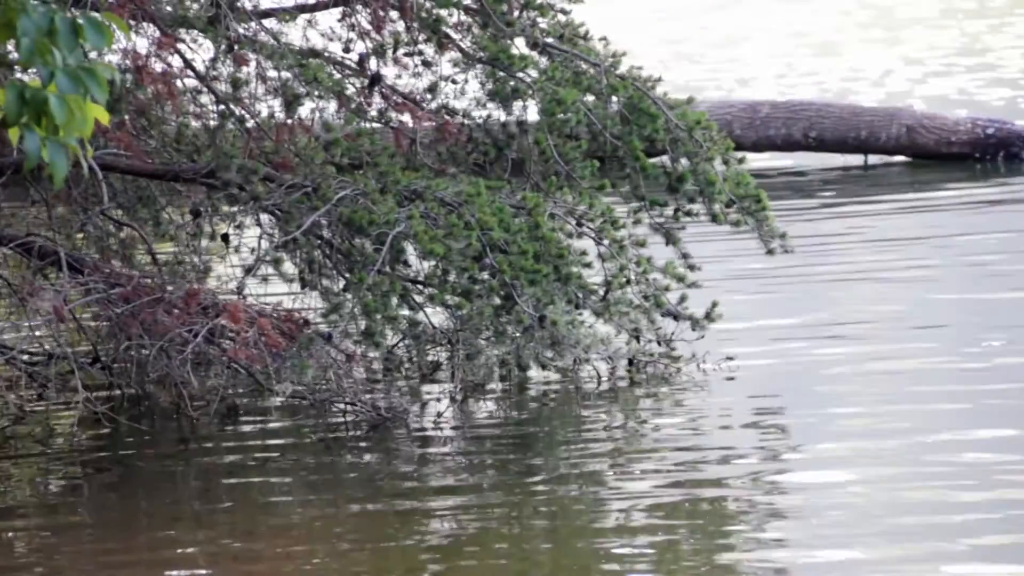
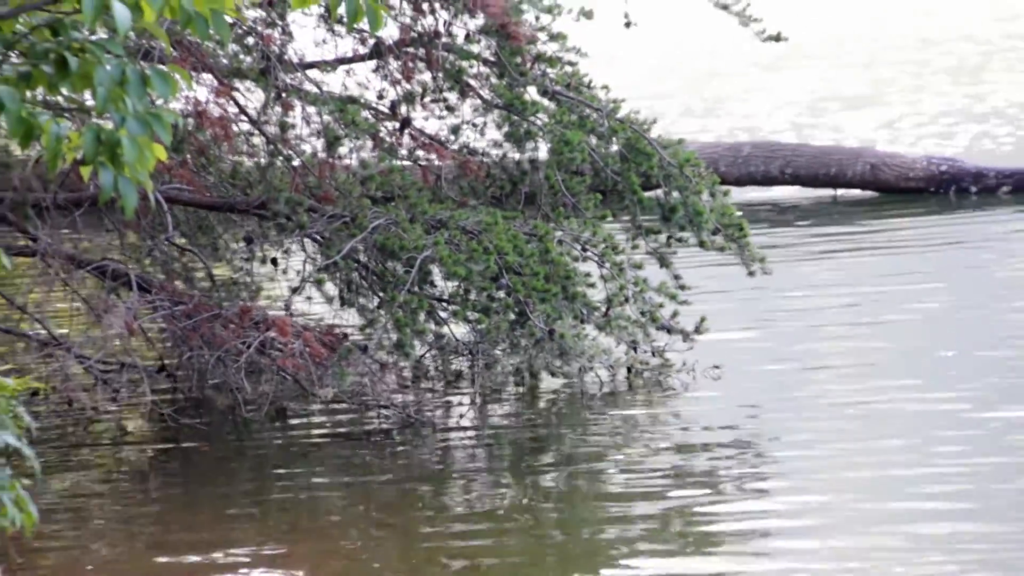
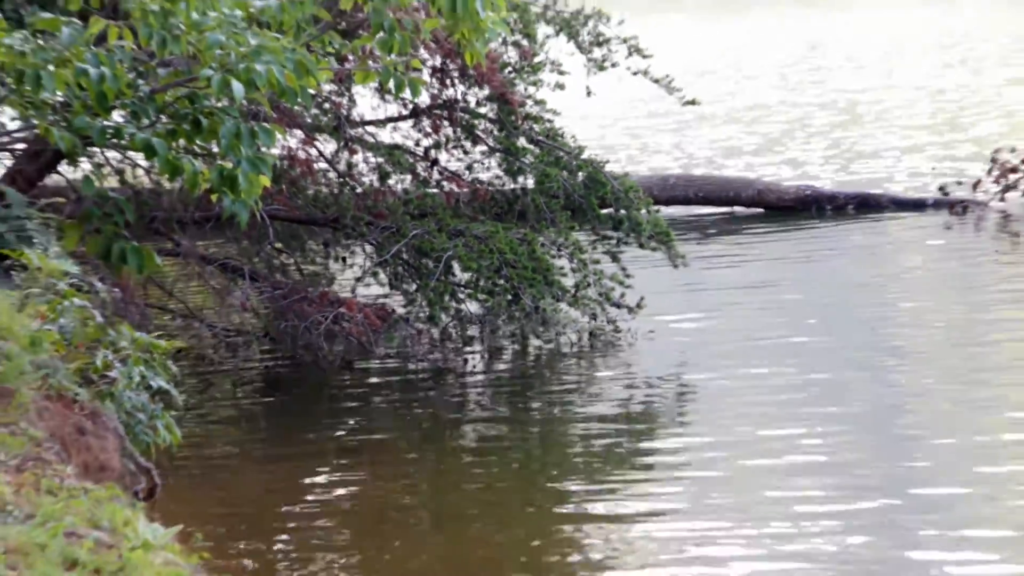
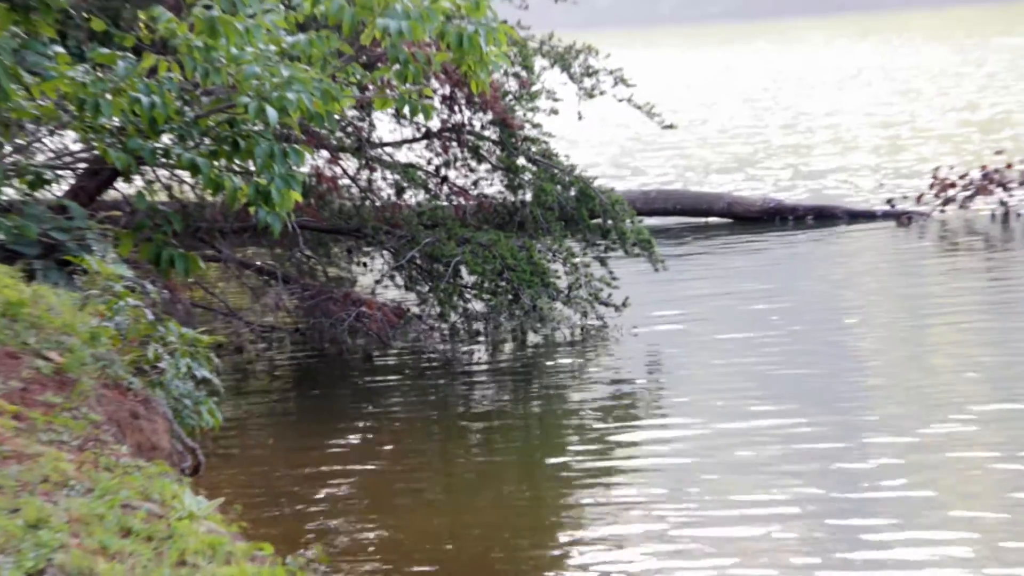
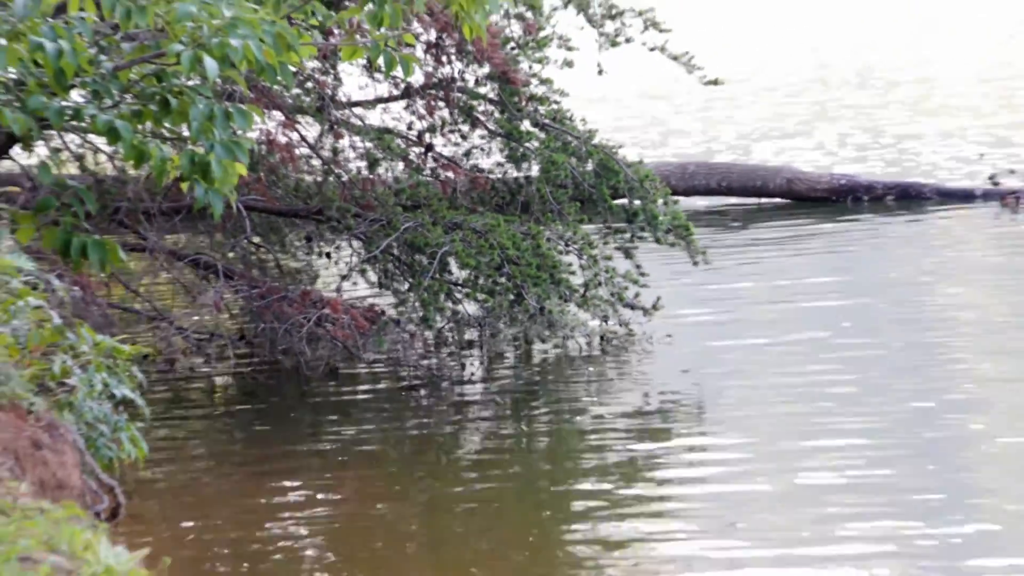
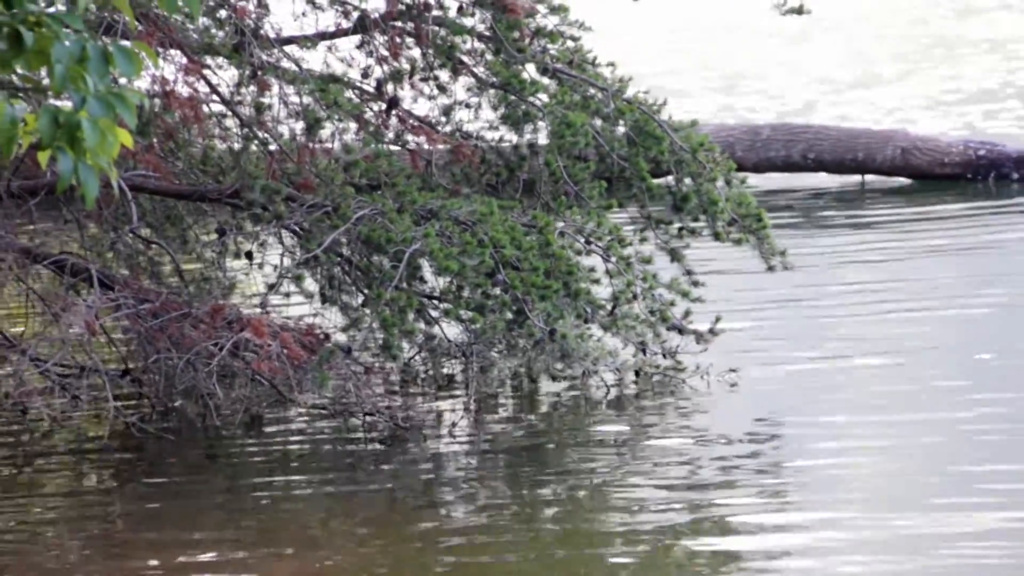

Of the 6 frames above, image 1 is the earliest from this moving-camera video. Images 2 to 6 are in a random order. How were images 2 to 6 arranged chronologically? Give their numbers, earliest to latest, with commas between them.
6, 2, 5, 3, 4
